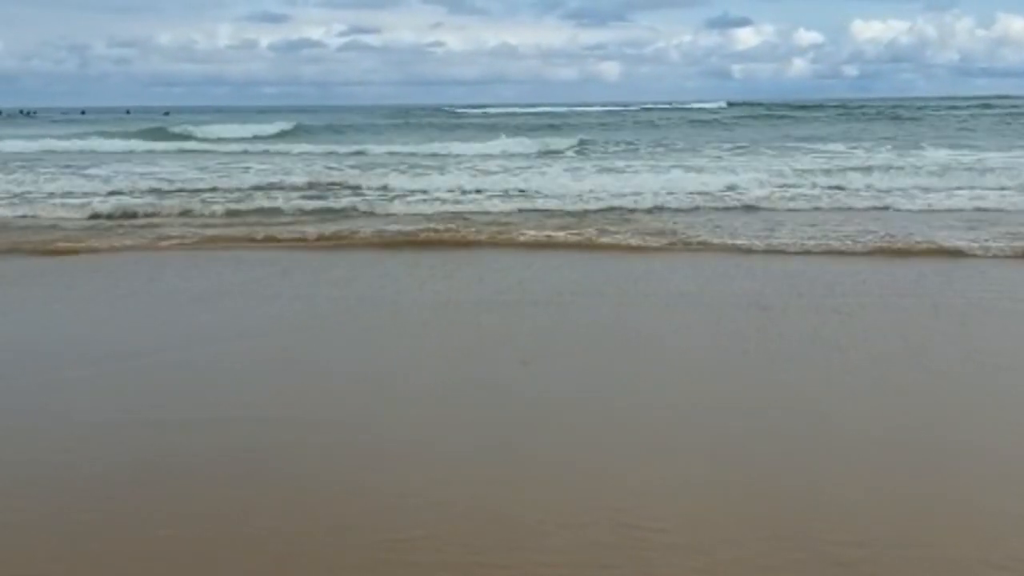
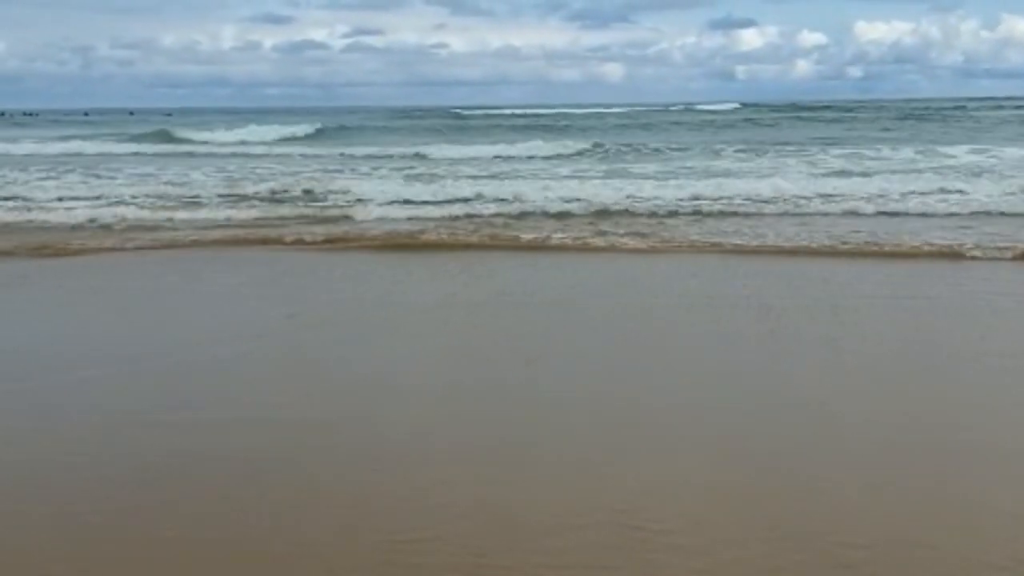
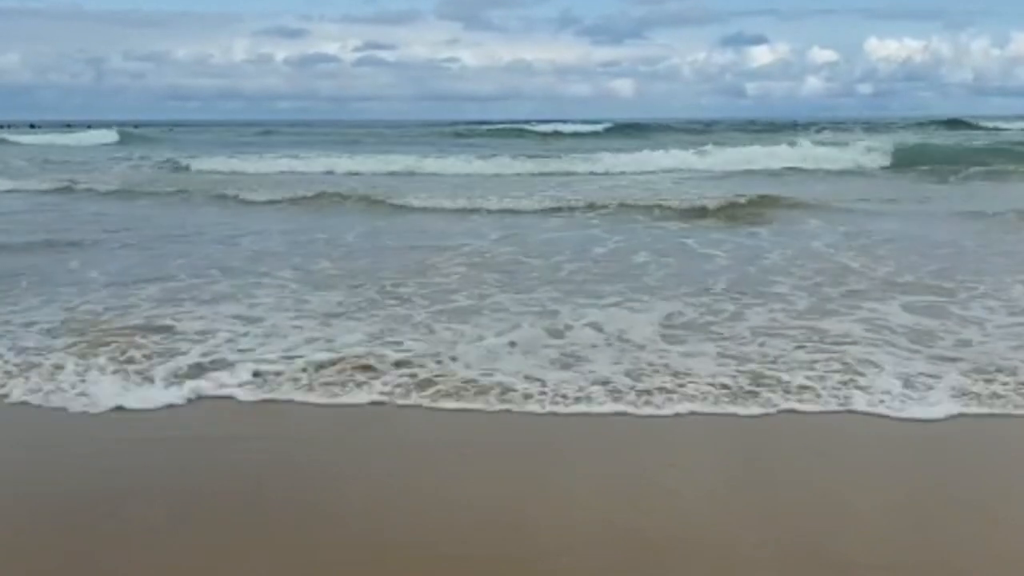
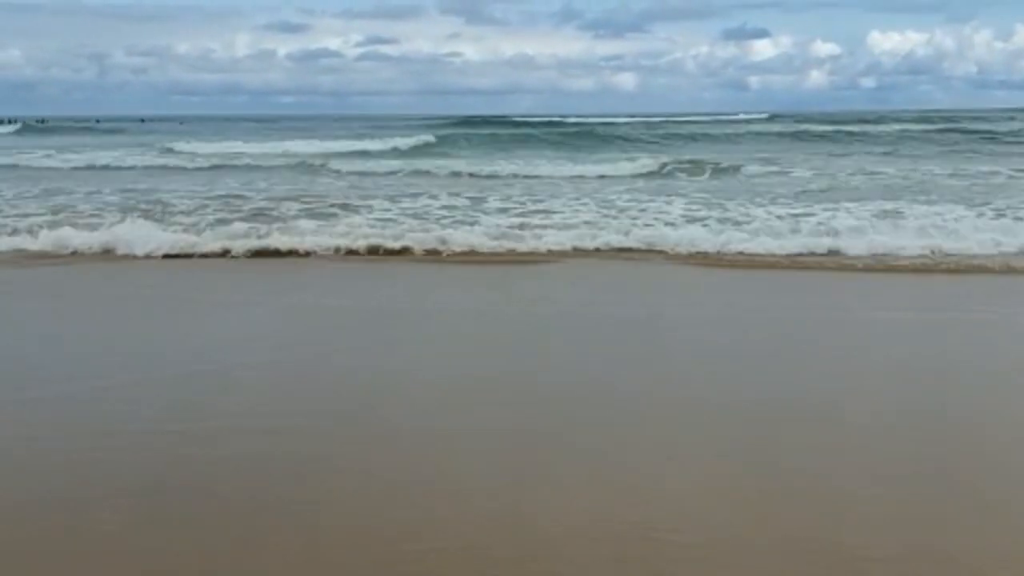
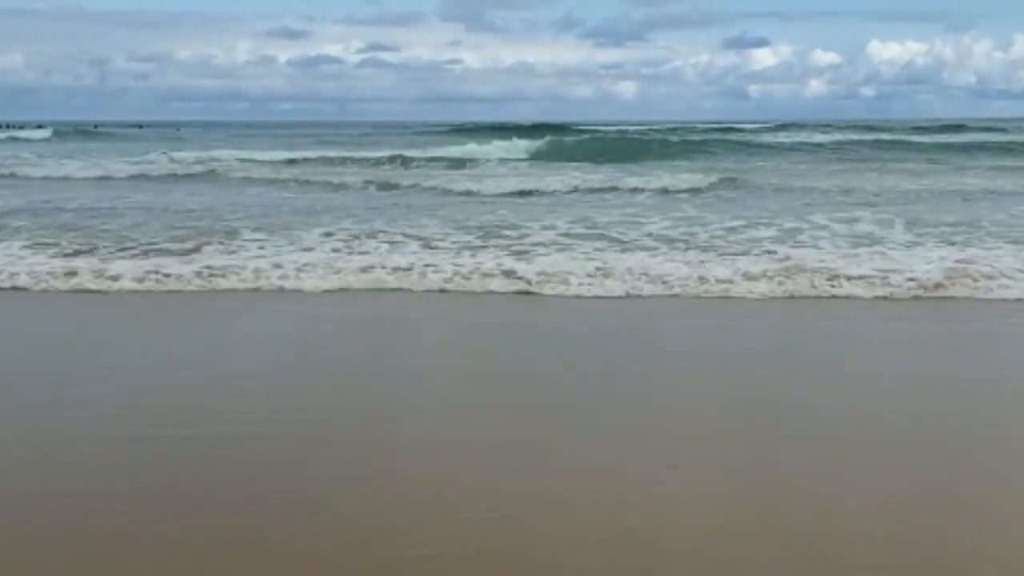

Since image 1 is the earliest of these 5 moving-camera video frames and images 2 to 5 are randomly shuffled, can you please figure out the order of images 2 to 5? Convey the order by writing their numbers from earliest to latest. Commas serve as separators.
2, 4, 5, 3
